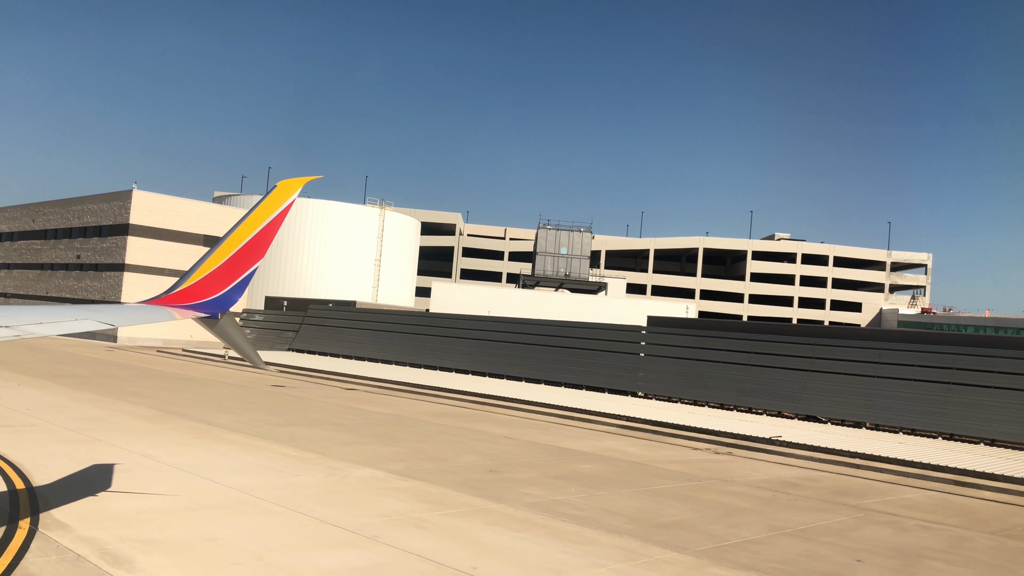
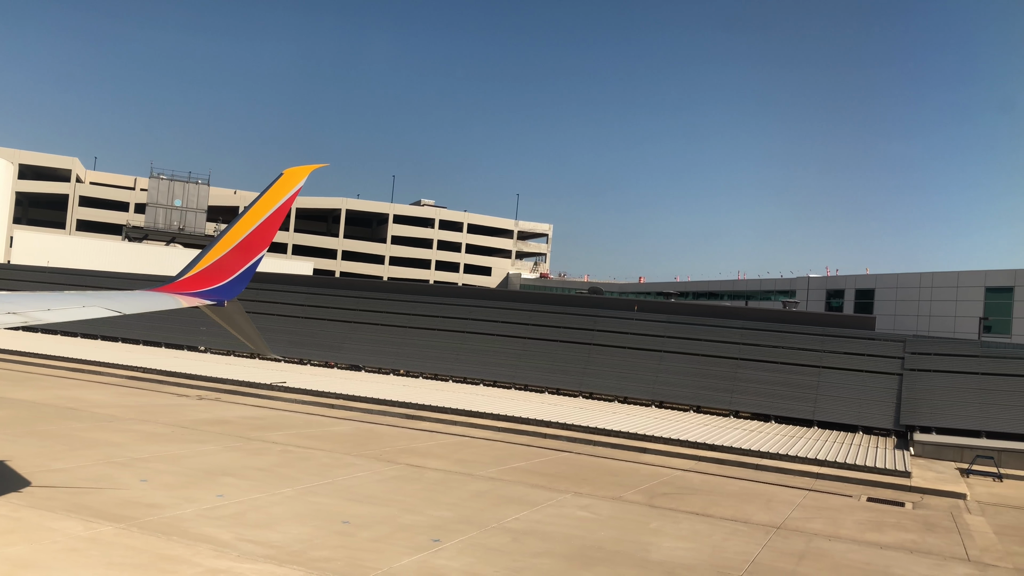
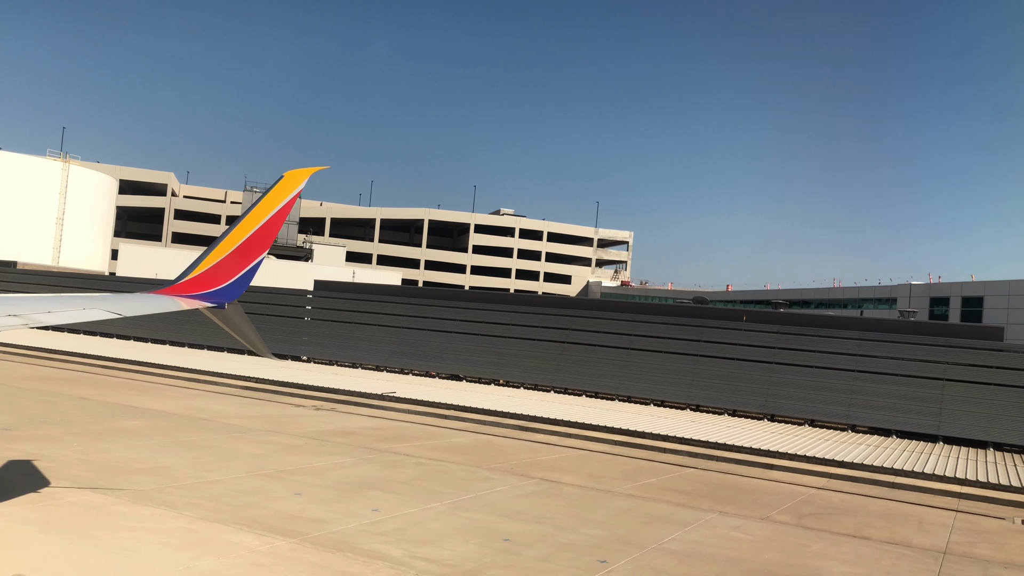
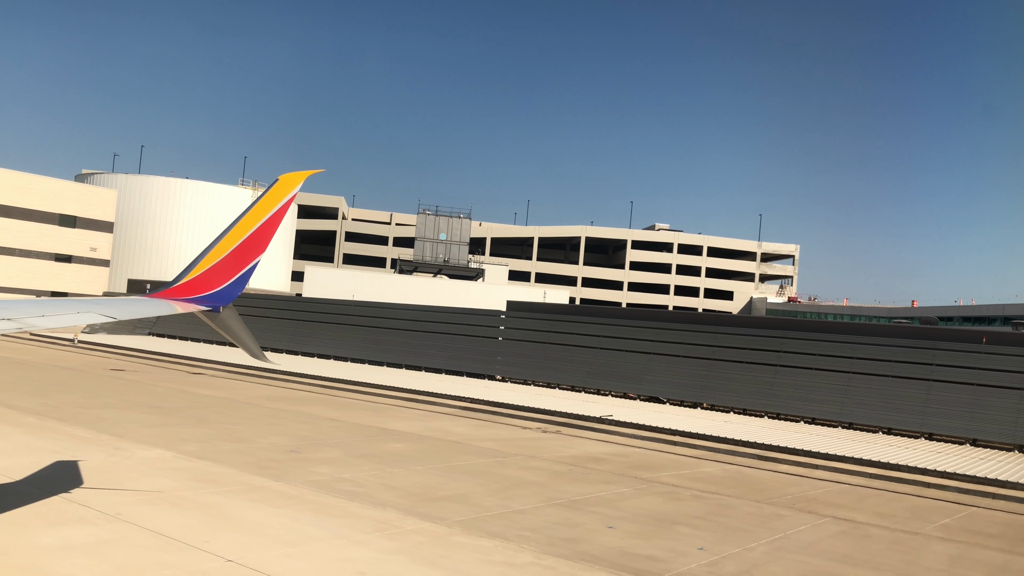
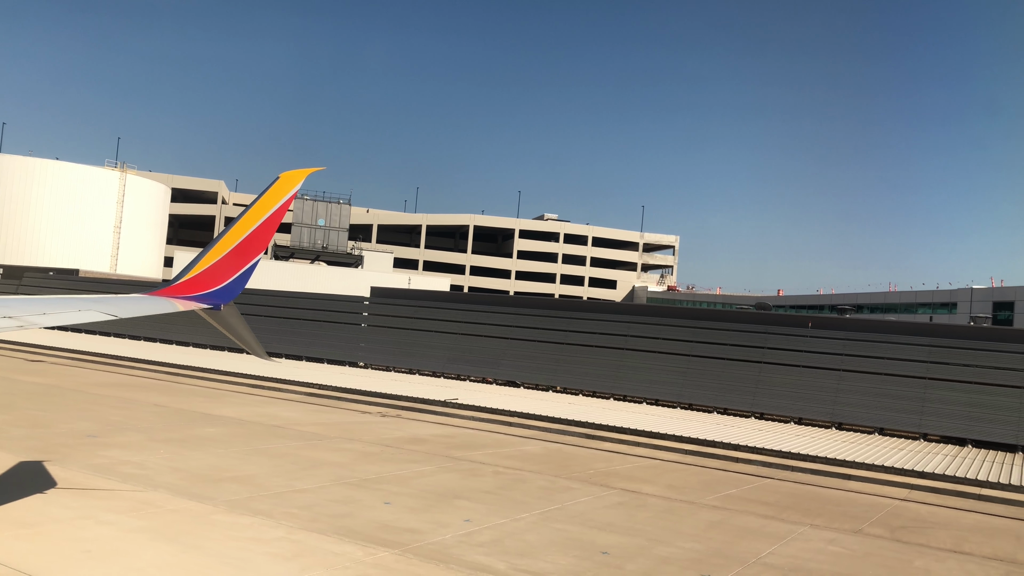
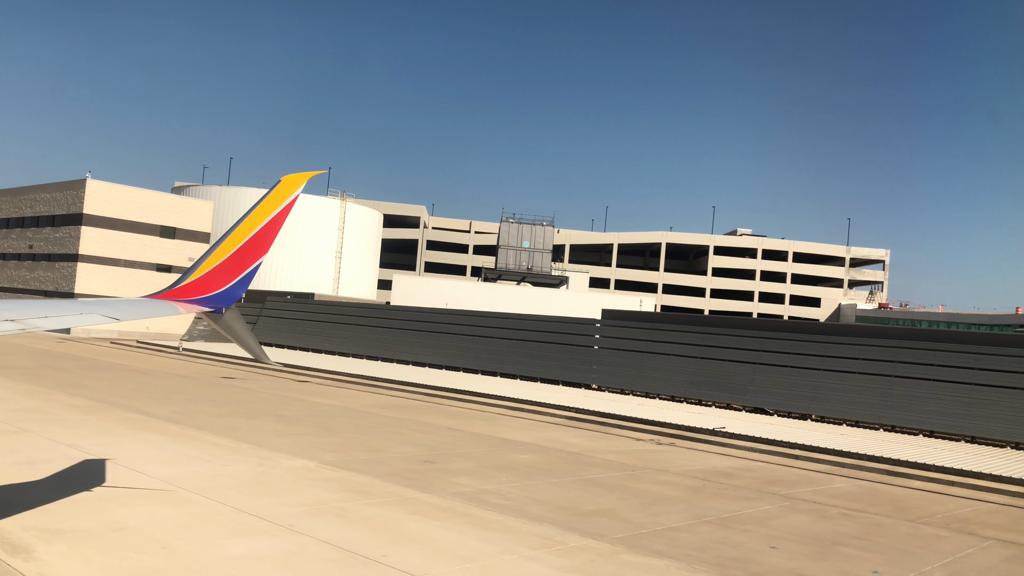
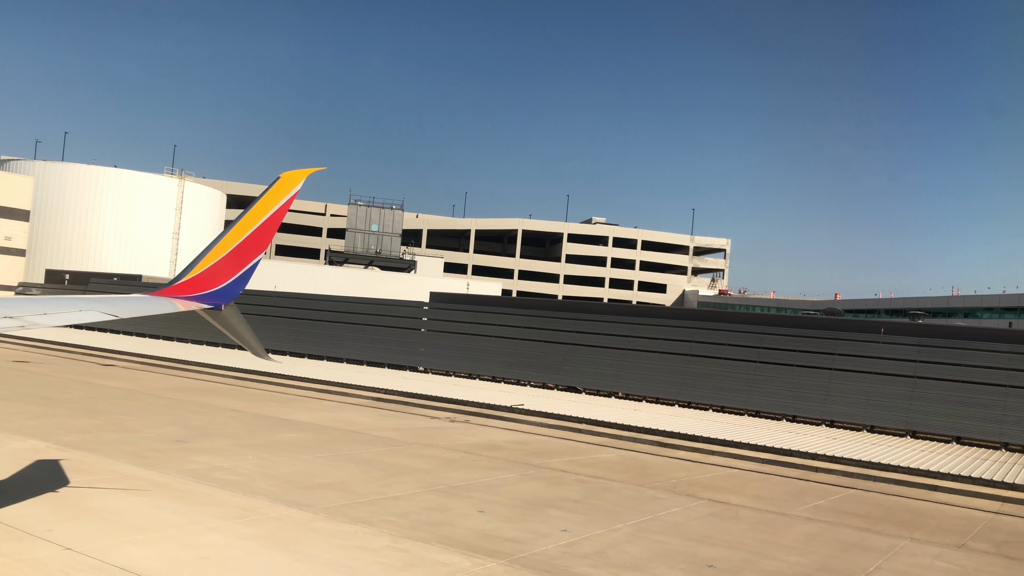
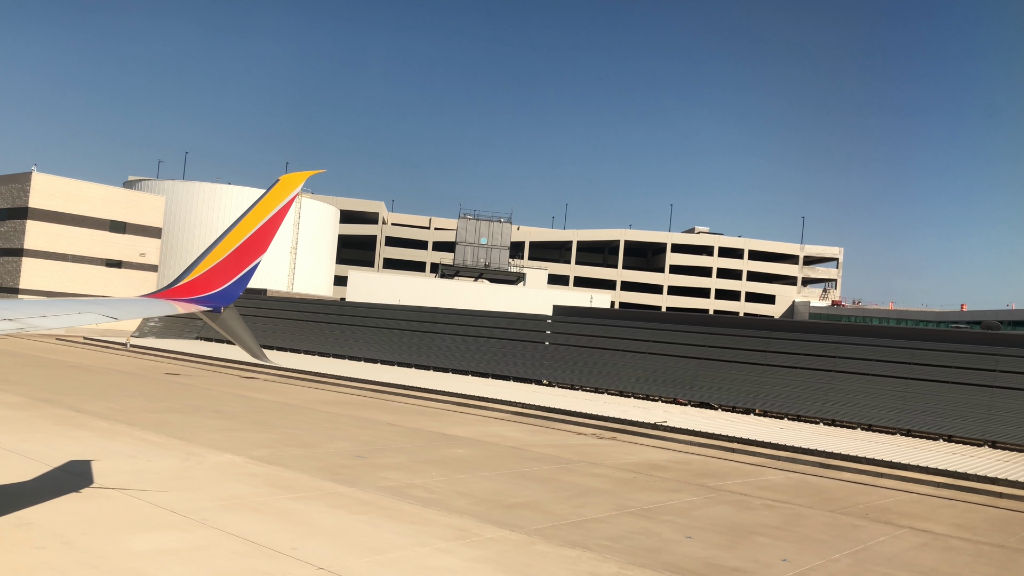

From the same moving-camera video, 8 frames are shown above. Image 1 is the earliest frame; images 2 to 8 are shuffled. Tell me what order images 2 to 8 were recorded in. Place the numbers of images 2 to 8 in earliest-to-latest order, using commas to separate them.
6, 8, 4, 7, 5, 3, 2
